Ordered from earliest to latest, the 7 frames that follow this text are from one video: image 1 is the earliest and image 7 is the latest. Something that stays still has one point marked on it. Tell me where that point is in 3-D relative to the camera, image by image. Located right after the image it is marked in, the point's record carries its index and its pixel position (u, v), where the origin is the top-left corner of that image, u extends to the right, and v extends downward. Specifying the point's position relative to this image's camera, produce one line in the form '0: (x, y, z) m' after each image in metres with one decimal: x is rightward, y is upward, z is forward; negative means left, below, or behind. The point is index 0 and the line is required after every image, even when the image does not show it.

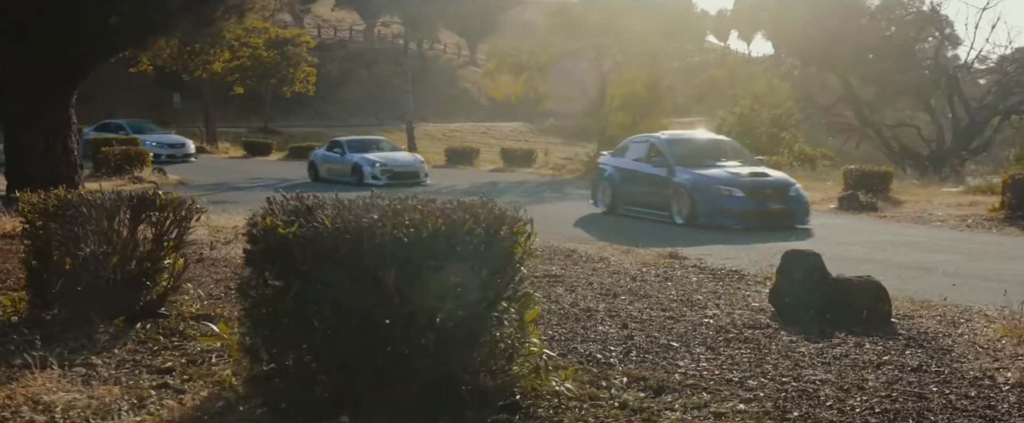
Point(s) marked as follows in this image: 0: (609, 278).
0: (+0.9, -0.6, +9.8) m
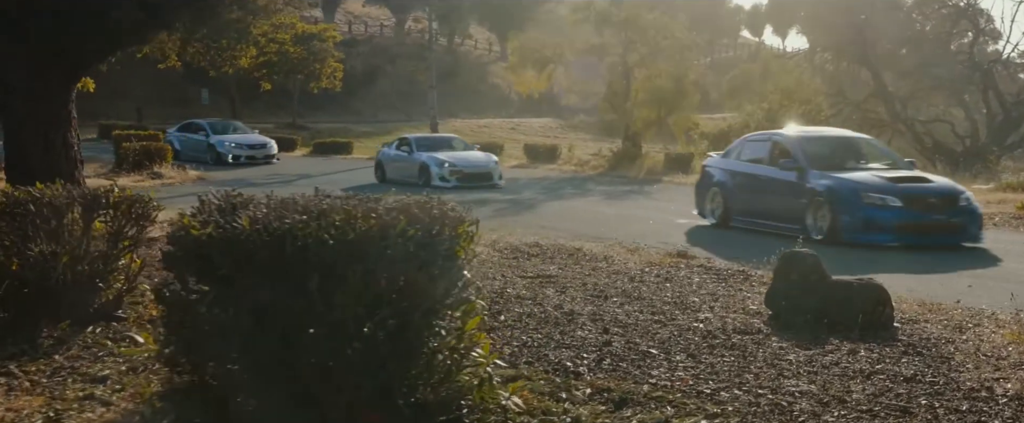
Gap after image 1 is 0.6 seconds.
0: (+0.9, -0.6, +9.5) m
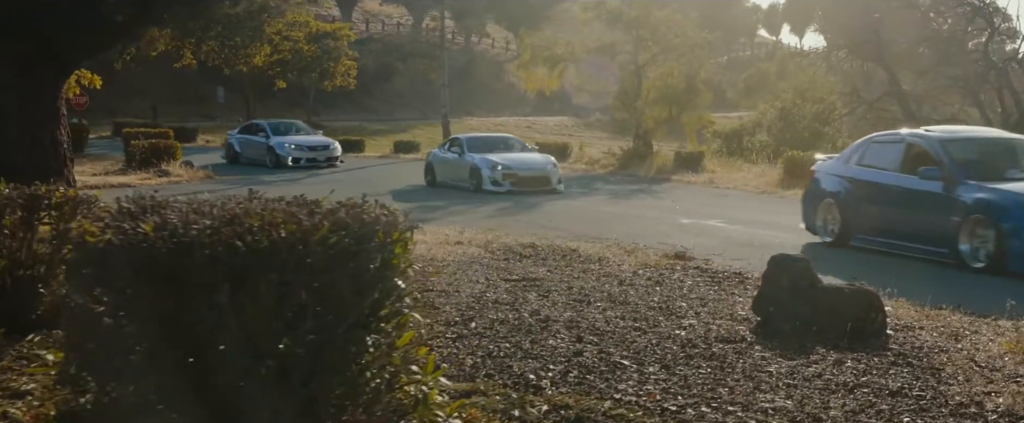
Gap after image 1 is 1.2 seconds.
0: (+0.7, -0.6, +9.2) m
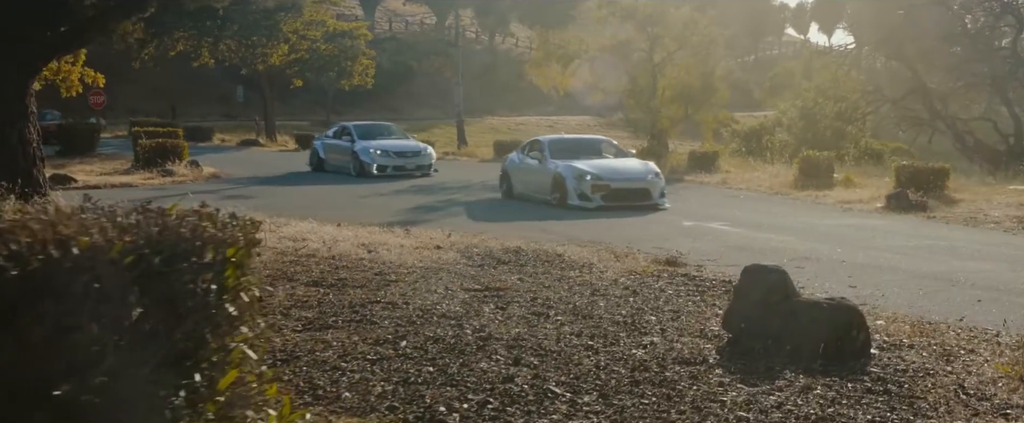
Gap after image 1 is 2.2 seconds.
0: (+0.5, -0.7, +8.6) m
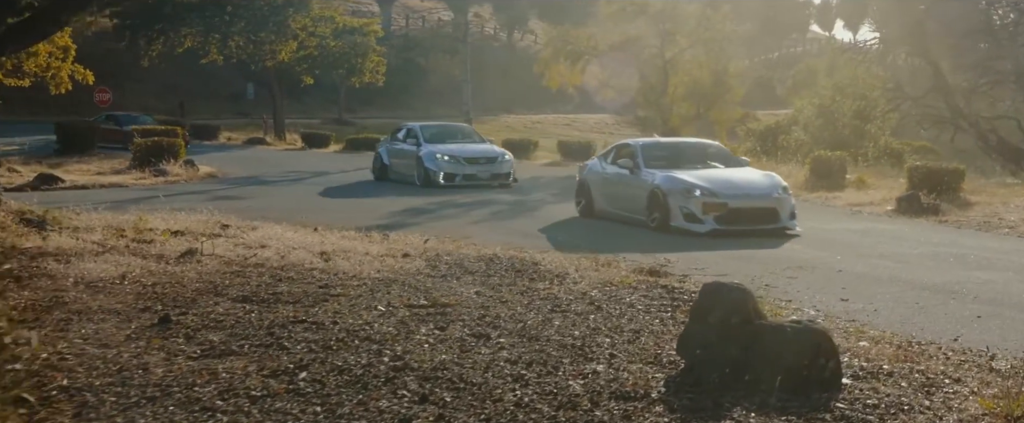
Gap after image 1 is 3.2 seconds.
0: (+0.1, -0.7, +7.9) m
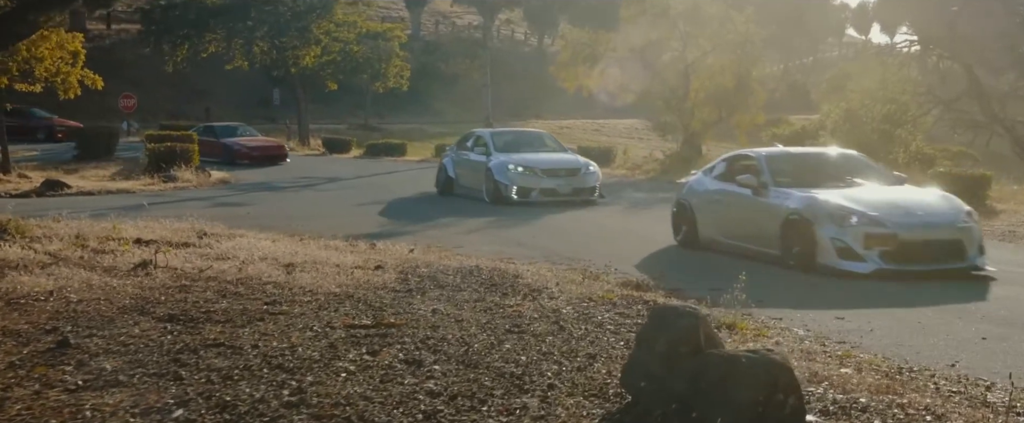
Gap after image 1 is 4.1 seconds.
0: (-0.2, -0.8, +7.3) m
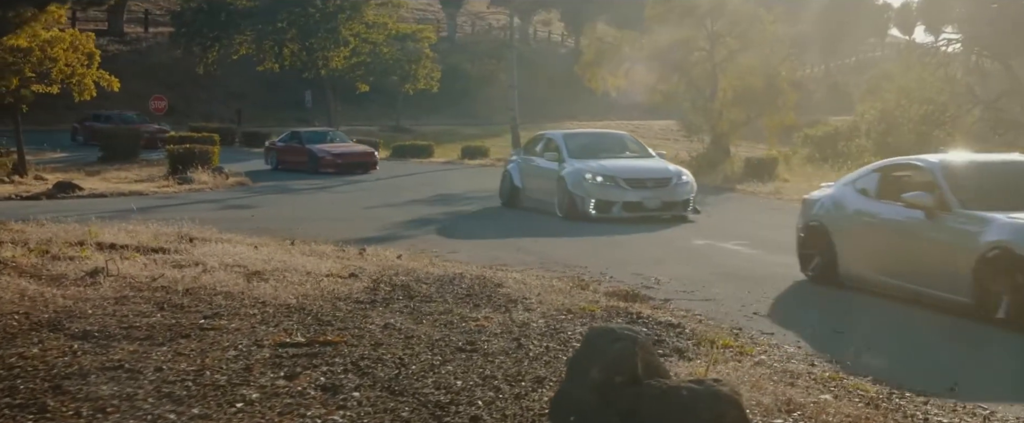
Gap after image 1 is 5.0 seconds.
0: (-0.5, -0.9, +6.7) m
